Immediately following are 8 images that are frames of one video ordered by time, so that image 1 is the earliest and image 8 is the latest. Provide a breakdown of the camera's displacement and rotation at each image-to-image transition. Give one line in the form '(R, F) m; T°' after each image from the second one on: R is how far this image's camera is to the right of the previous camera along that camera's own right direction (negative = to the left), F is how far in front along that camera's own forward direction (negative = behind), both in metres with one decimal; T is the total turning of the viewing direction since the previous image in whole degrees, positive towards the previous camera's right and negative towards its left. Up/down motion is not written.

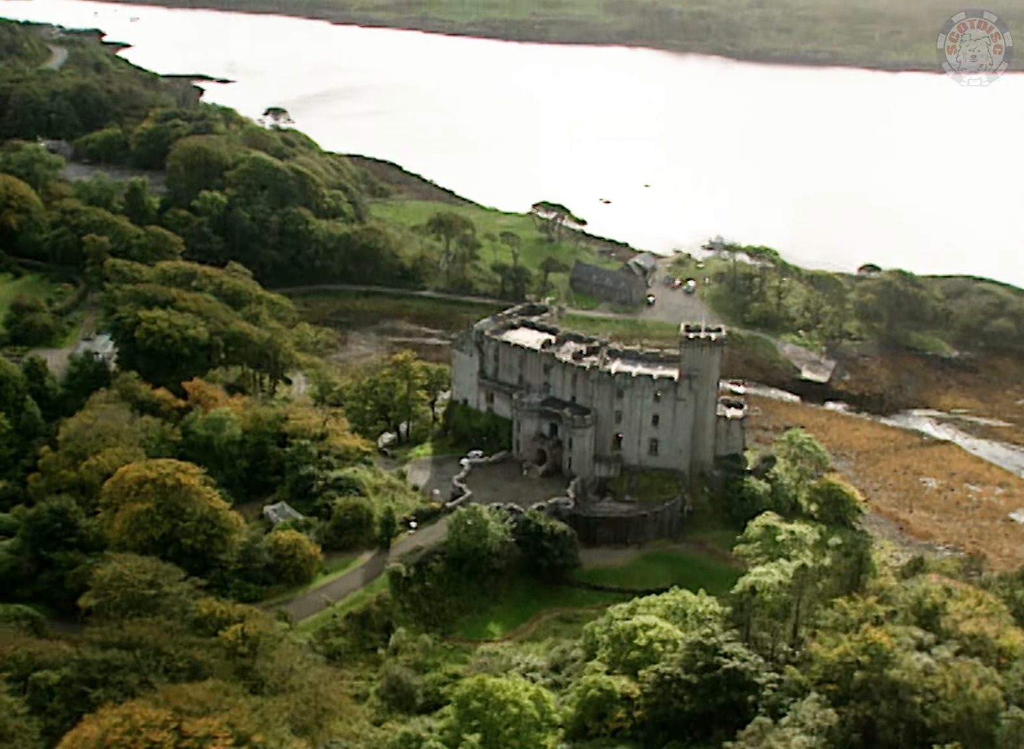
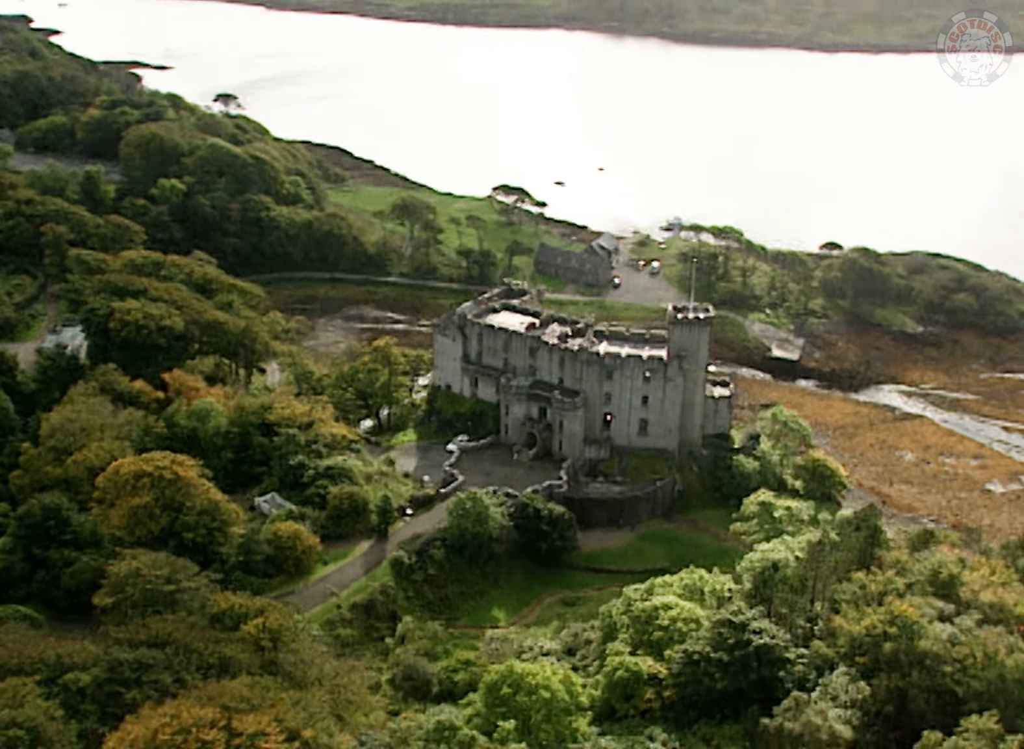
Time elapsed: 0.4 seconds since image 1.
(-3.3, +0.6) m; +3°
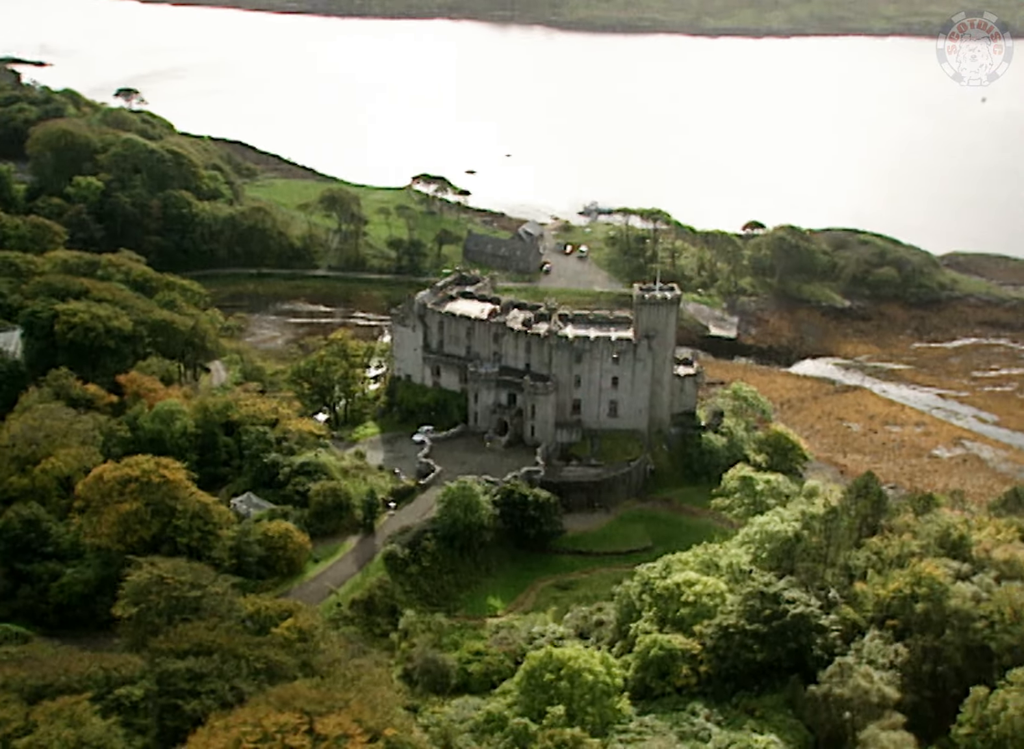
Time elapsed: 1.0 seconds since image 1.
(-5.4, +0.8) m; +6°
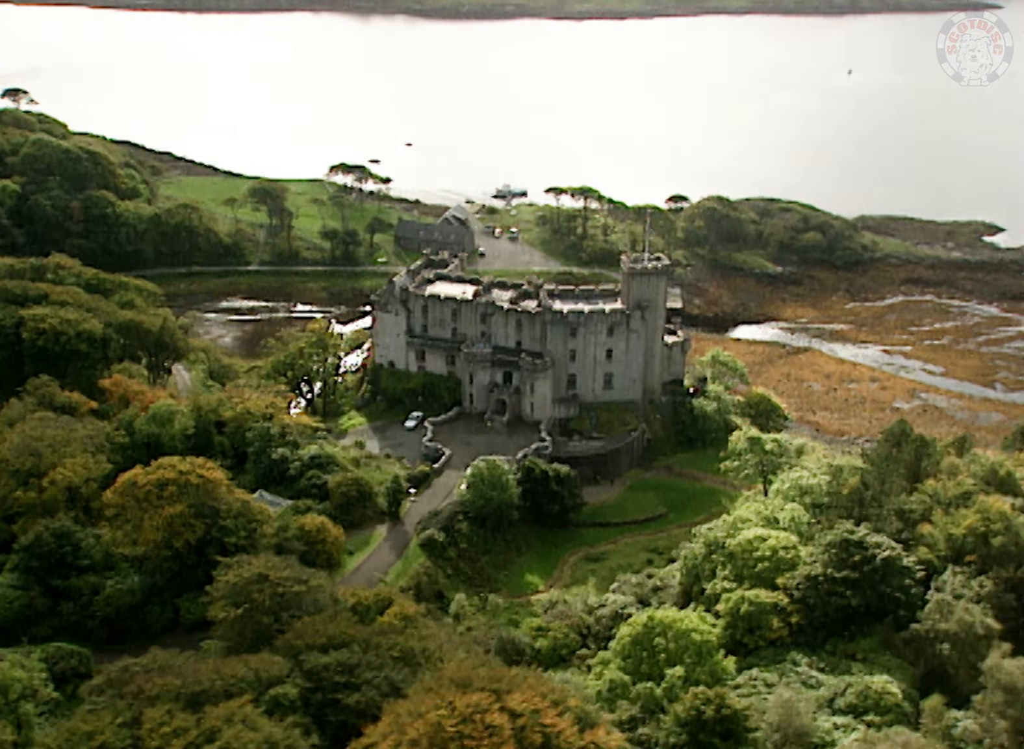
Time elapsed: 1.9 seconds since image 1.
(-8.5, +0.9) m; +7°
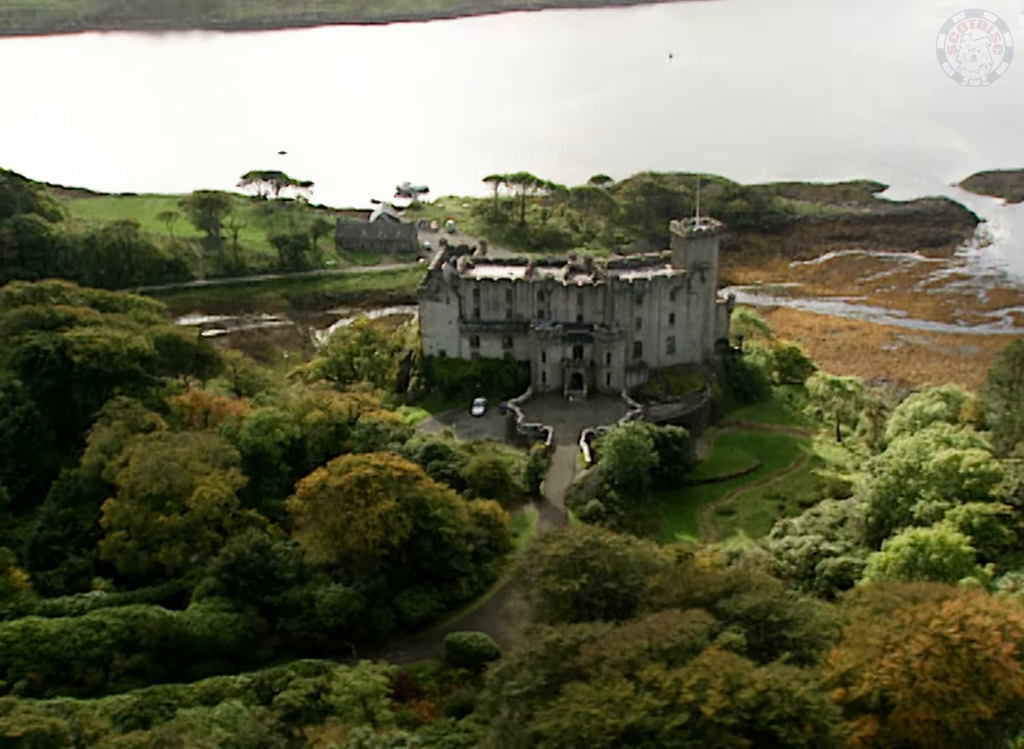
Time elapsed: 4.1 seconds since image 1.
(-17.9, +2.3) m; +12°
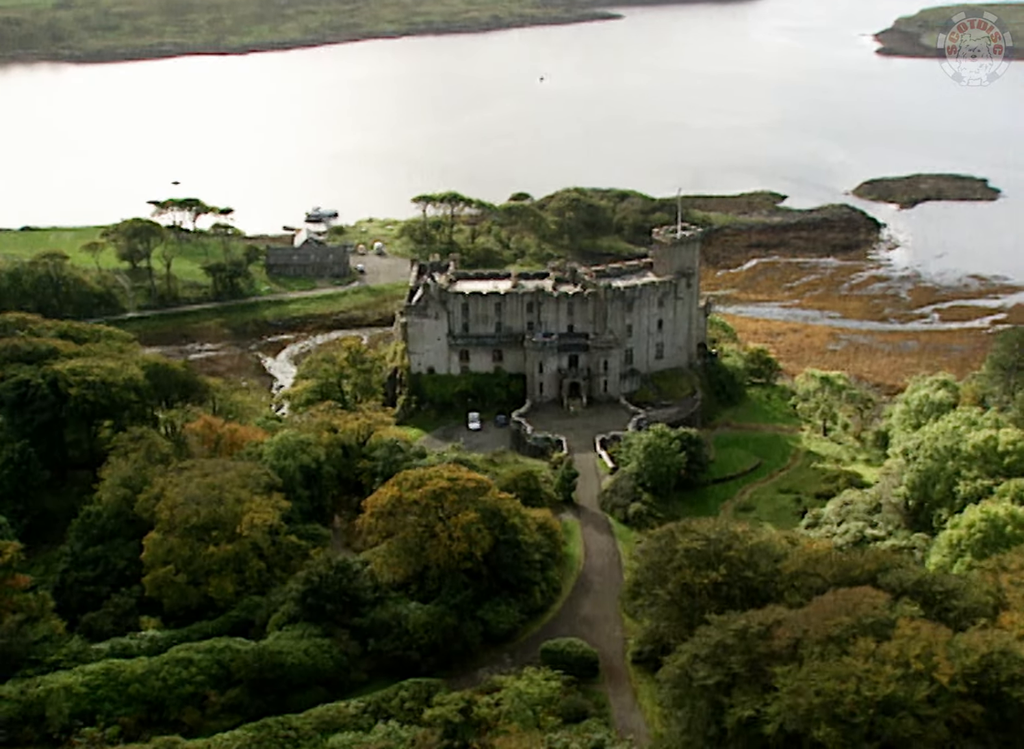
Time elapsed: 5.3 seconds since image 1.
(-9.2, +1.0) m; +8°
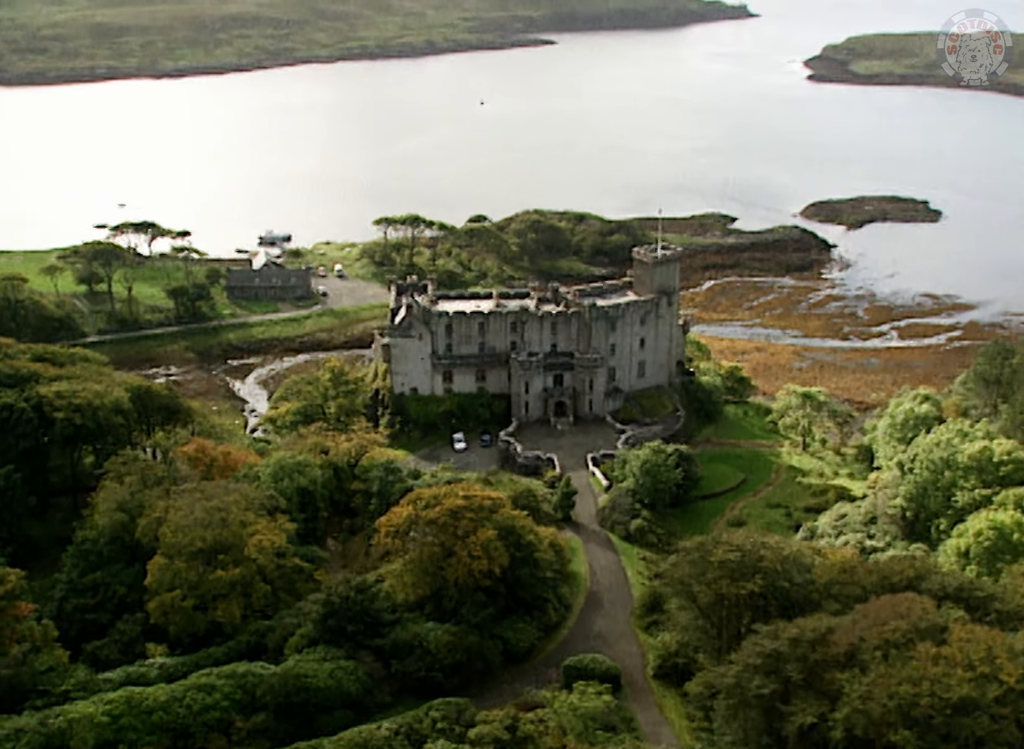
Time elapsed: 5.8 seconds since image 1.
(-3.6, +0.2) m; +4°
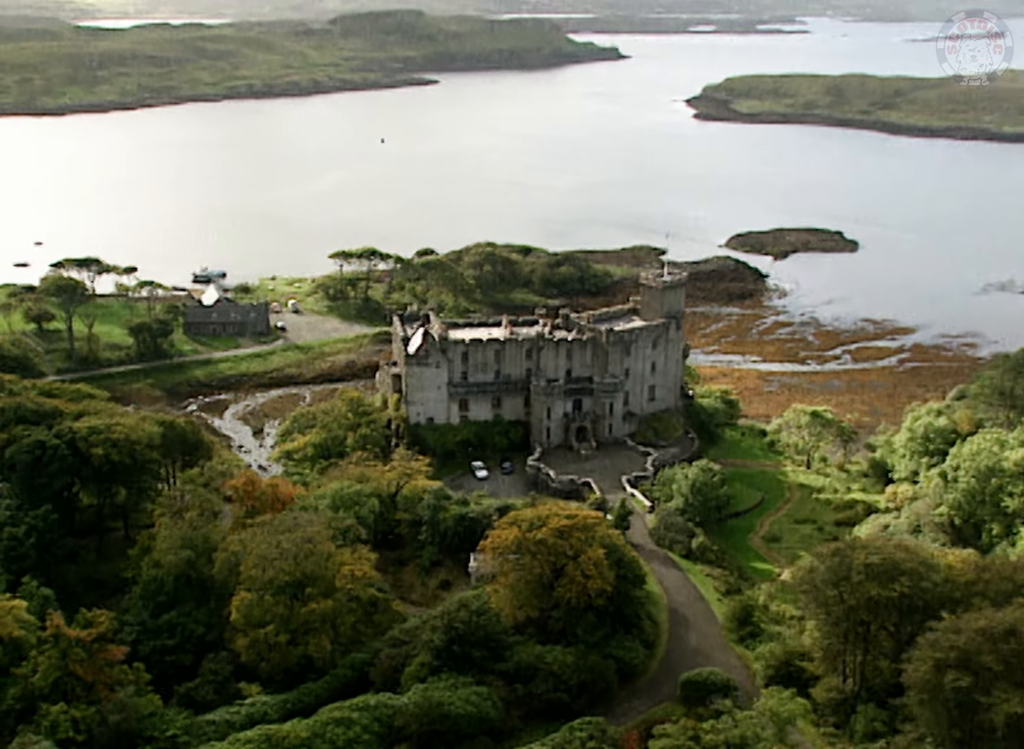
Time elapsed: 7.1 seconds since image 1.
(-9.6, +0.7) m; +7°
